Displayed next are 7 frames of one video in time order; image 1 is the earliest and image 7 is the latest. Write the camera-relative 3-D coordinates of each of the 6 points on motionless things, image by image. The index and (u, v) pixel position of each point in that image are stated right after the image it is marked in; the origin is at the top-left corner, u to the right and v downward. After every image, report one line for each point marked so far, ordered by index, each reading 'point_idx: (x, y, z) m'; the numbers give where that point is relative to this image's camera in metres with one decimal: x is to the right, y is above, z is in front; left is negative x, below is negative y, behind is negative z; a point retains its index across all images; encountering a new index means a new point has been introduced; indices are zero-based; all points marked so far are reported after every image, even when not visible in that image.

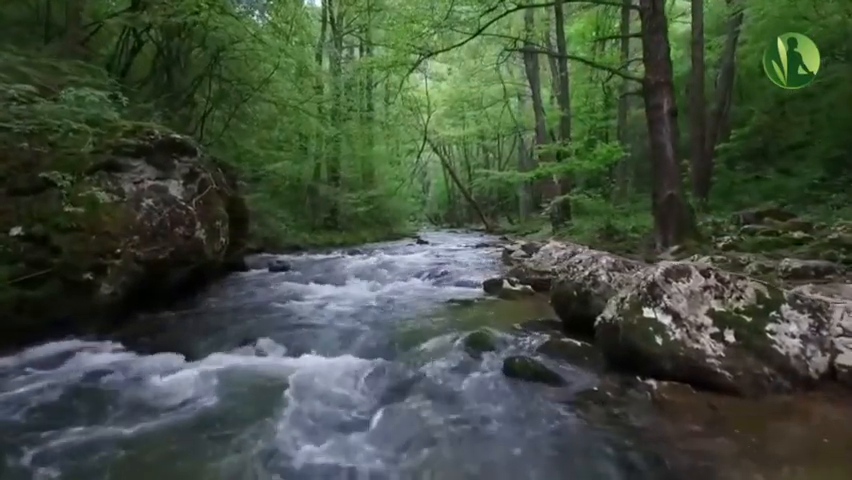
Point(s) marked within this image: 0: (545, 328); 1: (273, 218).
0: (+1.4, -1.0, +5.9) m
1: (-5.1, +0.7, +17.5) m
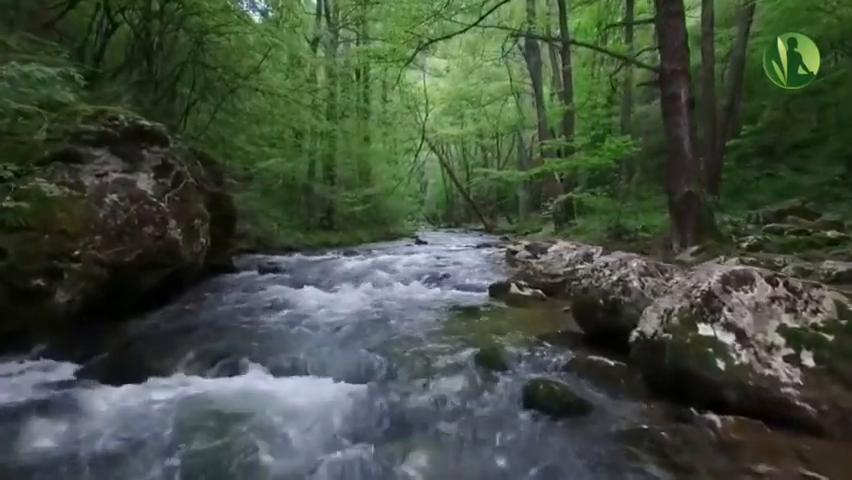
0: (+1.4, -1.0, +5.1) m
1: (-5.1, +0.7, +16.7) m
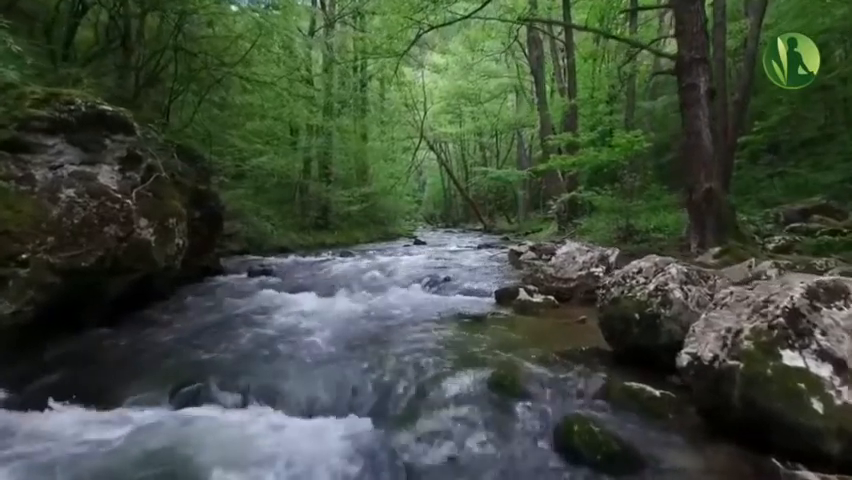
0: (+1.4, -1.0, +4.4) m
1: (-5.1, +0.7, +15.9) m
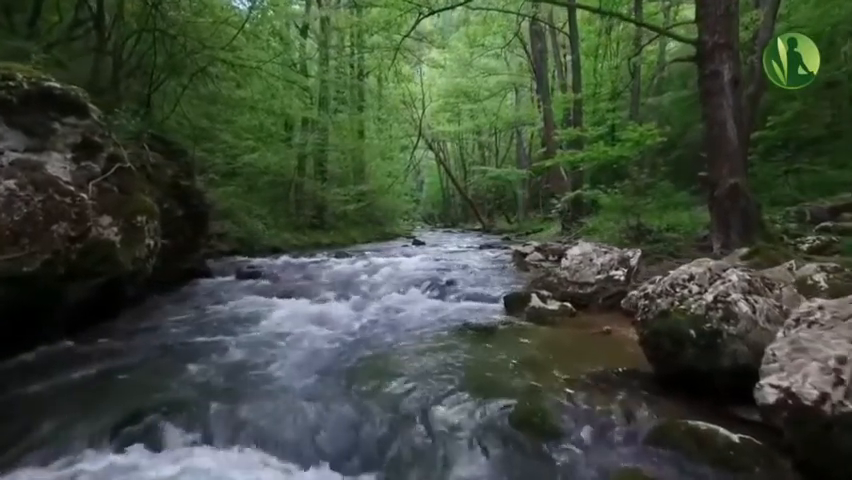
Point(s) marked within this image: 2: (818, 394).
0: (+1.5, -1.0, +3.6) m
1: (-5.2, +0.7, +15.1) m
2: (+1.7, -0.7, +2.3) m
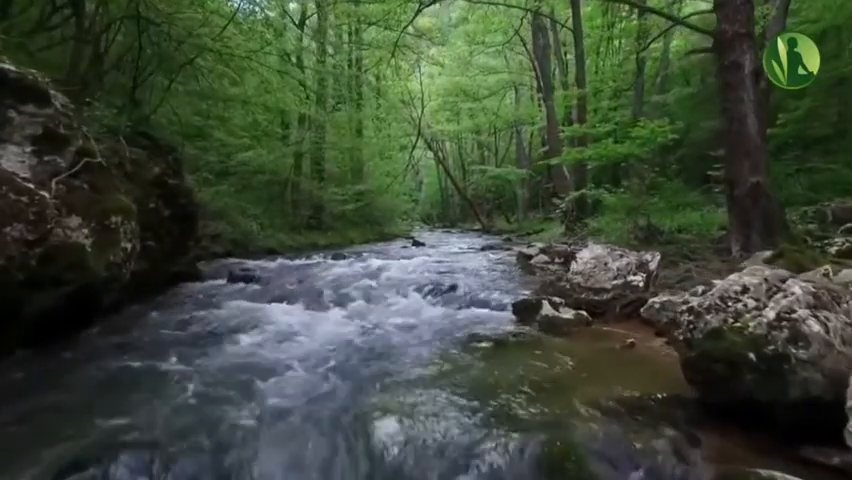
0: (+1.5, -1.0, +3.1) m
1: (-5.1, +0.7, +14.6) m
2: (+1.8, -0.7, +1.8) m
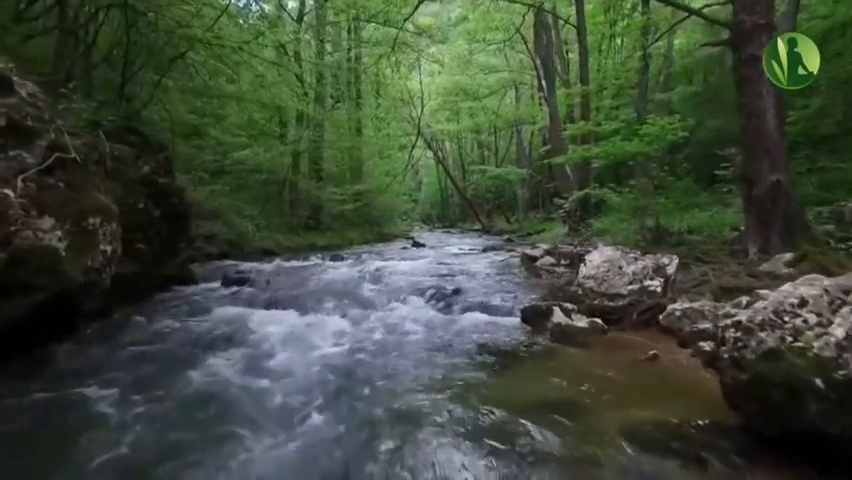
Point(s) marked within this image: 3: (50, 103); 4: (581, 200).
0: (+1.6, -1.1, +2.7) m
1: (-5.1, +0.6, +14.1) m
2: (+1.8, -0.7, +1.3) m
3: (-3.7, +1.4, +5.2) m
4: (+5.0, +1.3, +16.7) m
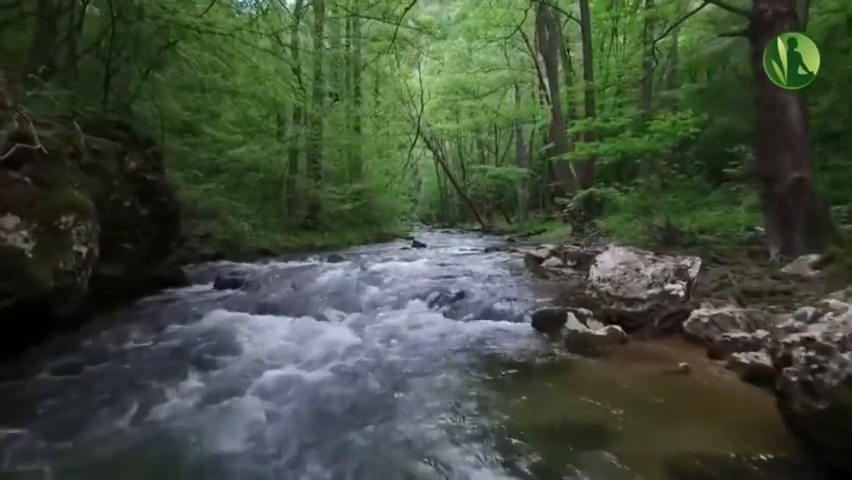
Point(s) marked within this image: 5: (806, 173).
0: (+1.6, -1.1, +2.2) m
1: (-5.1, +0.6, +13.7) m
2: (+1.9, -0.7, +0.9) m
3: (-3.7, +1.4, +4.8) m
4: (+5.0, +1.3, +16.3) m
5: (+5.2, +0.9, +7.0) m
